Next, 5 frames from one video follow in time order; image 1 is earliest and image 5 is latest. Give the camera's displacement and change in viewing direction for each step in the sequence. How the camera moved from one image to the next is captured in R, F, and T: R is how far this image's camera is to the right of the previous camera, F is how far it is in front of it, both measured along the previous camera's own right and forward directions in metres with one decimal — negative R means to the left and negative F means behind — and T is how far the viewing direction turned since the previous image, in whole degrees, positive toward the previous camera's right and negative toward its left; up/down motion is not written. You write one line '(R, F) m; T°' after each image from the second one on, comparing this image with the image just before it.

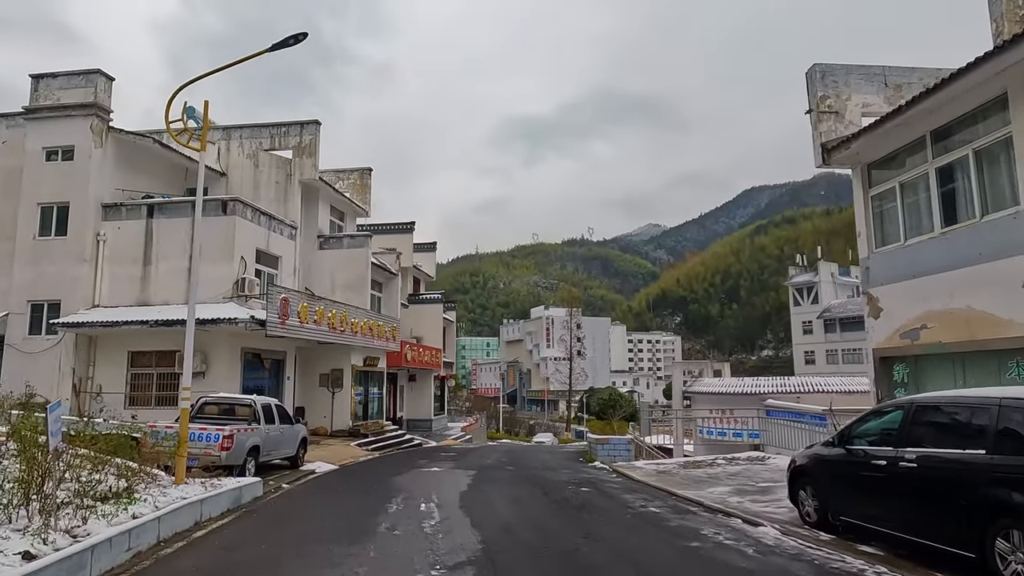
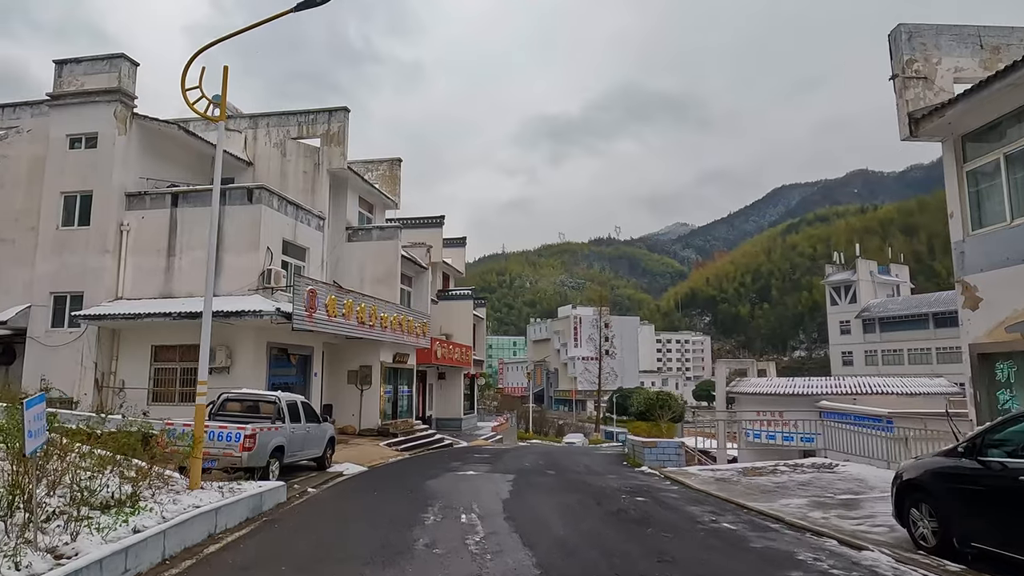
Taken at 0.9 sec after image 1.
(-0.3, +1.0) m; -2°
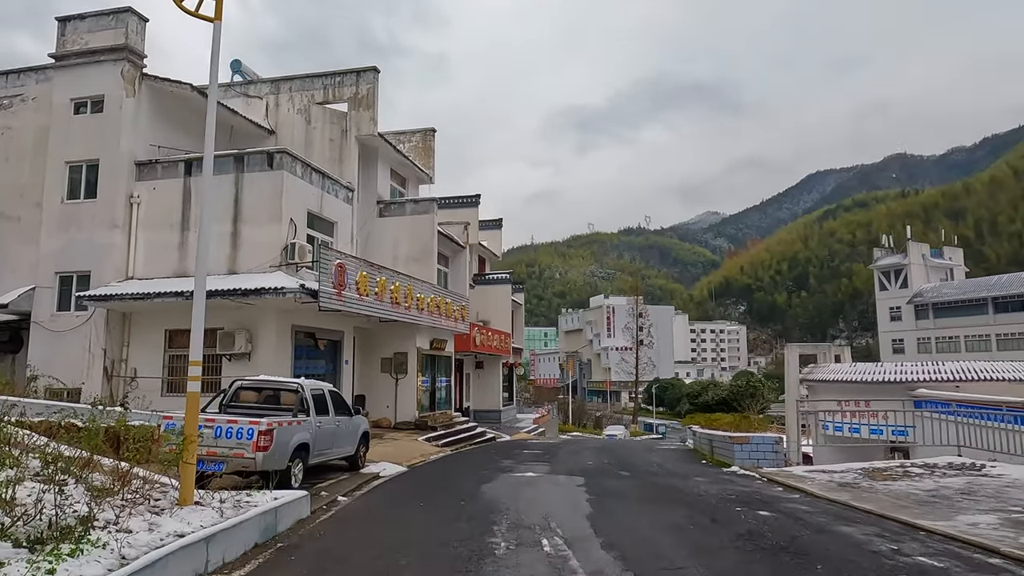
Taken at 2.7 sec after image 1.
(-0.6, +2.0) m; -3°
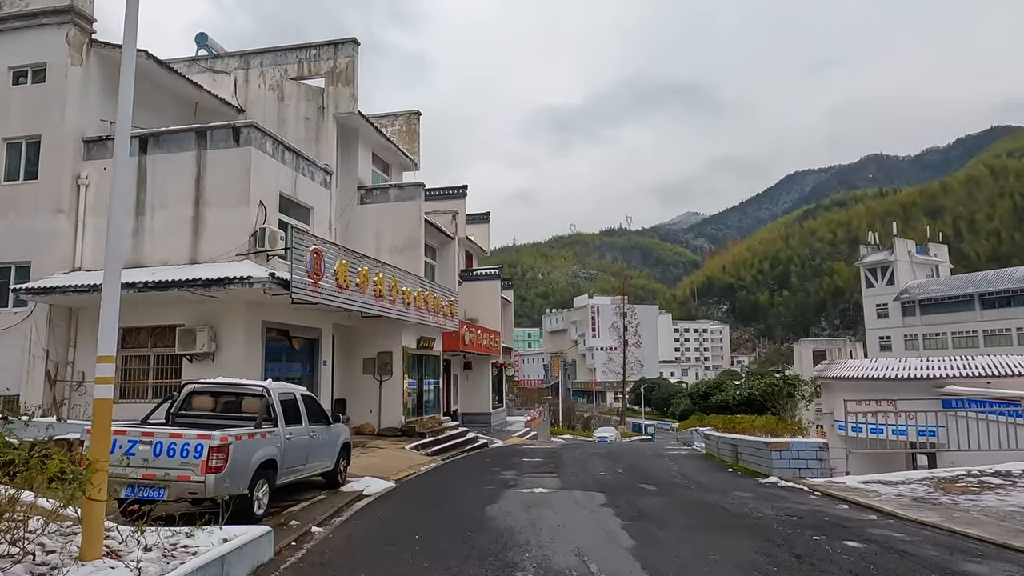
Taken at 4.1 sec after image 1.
(-0.3, +1.5) m; +2°
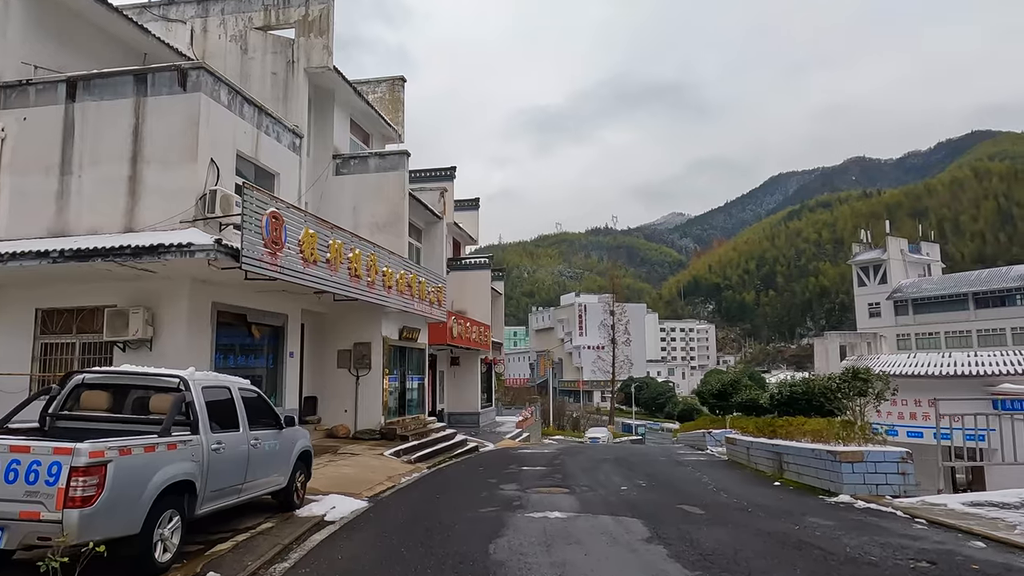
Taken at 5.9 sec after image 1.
(-0.3, +2.0) m; +1°
